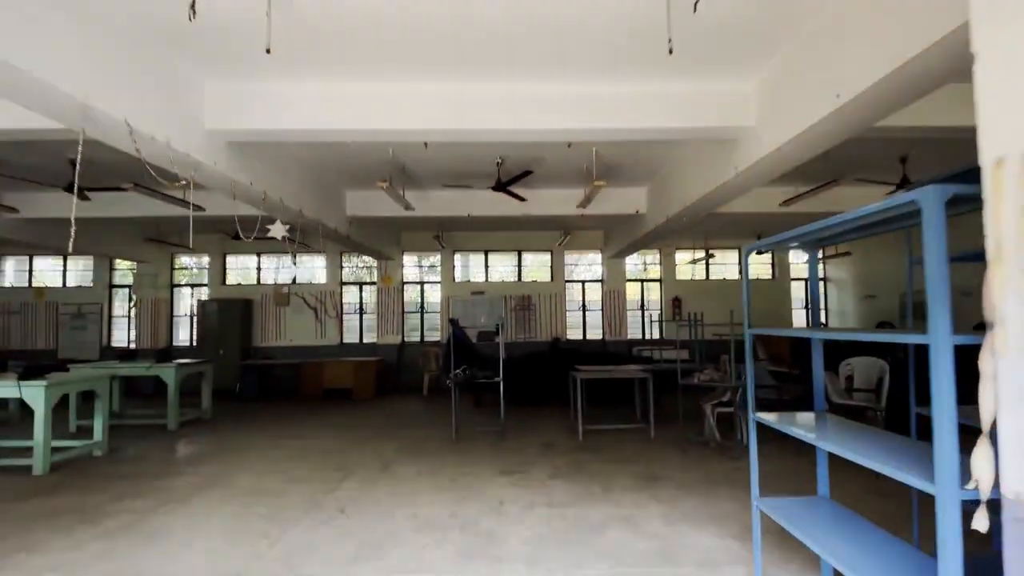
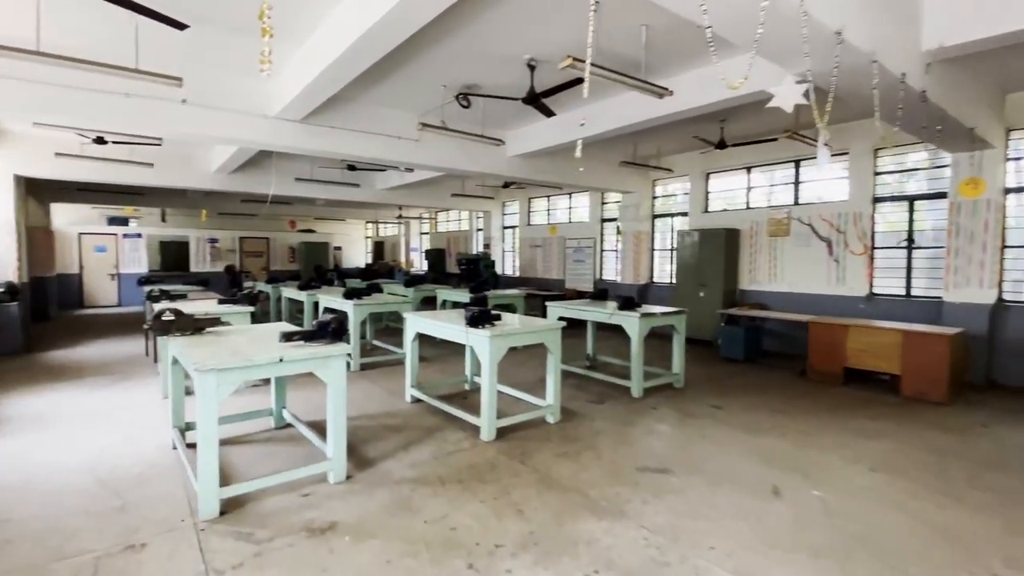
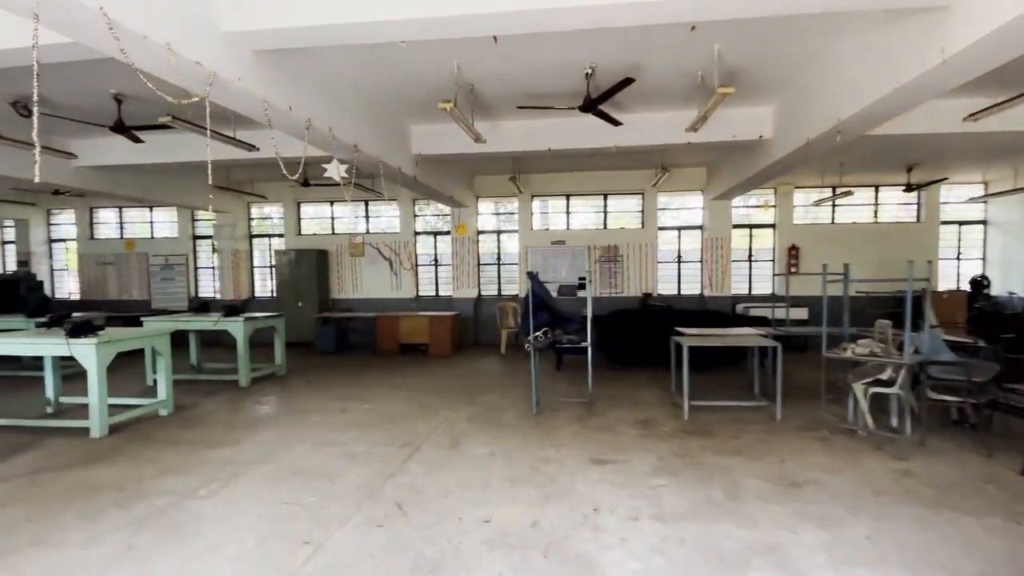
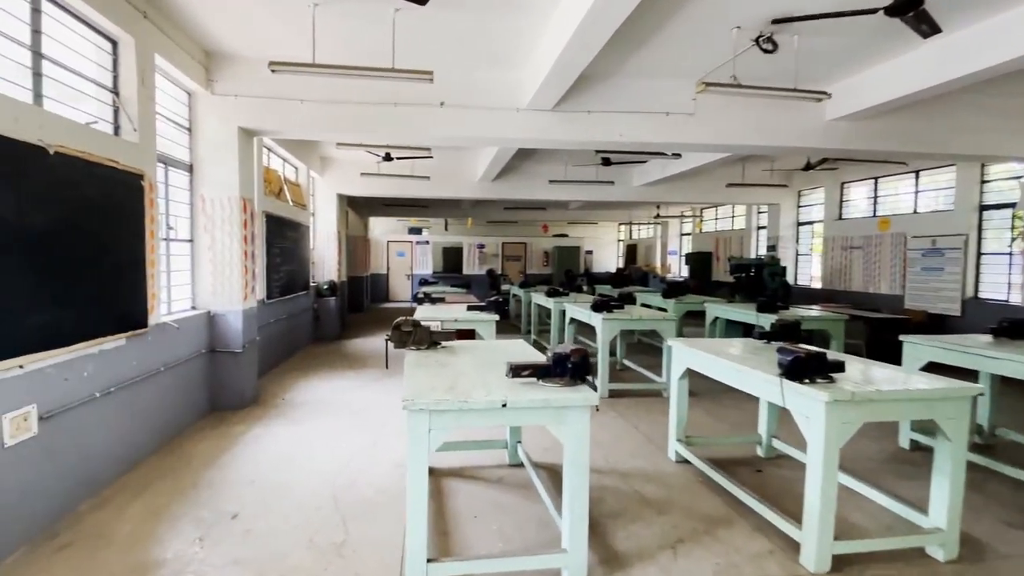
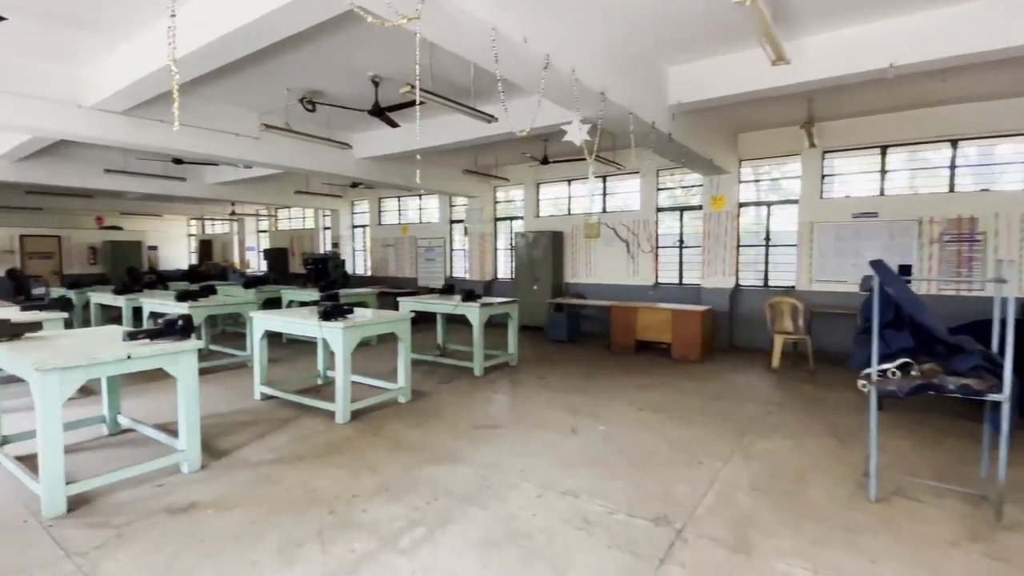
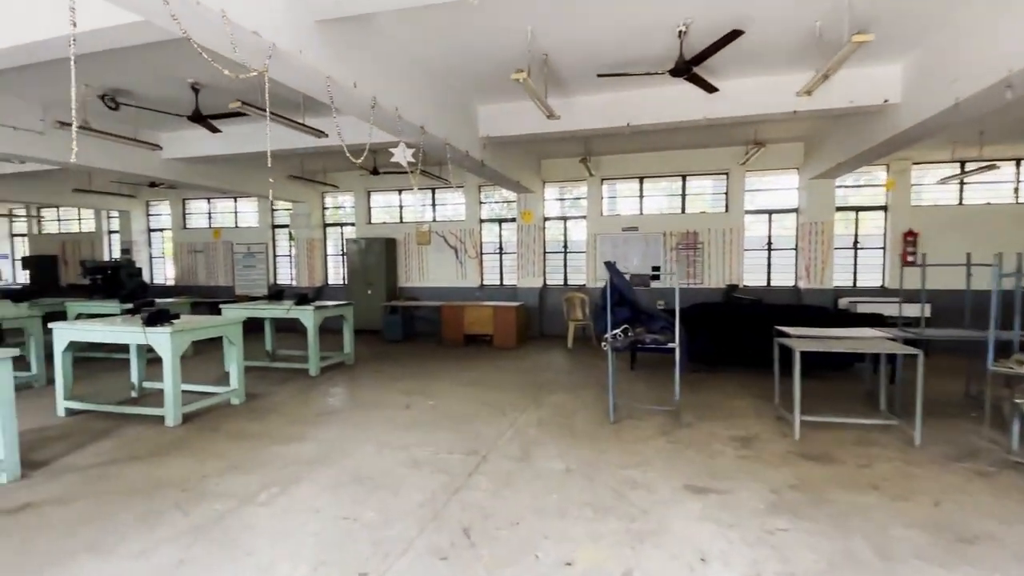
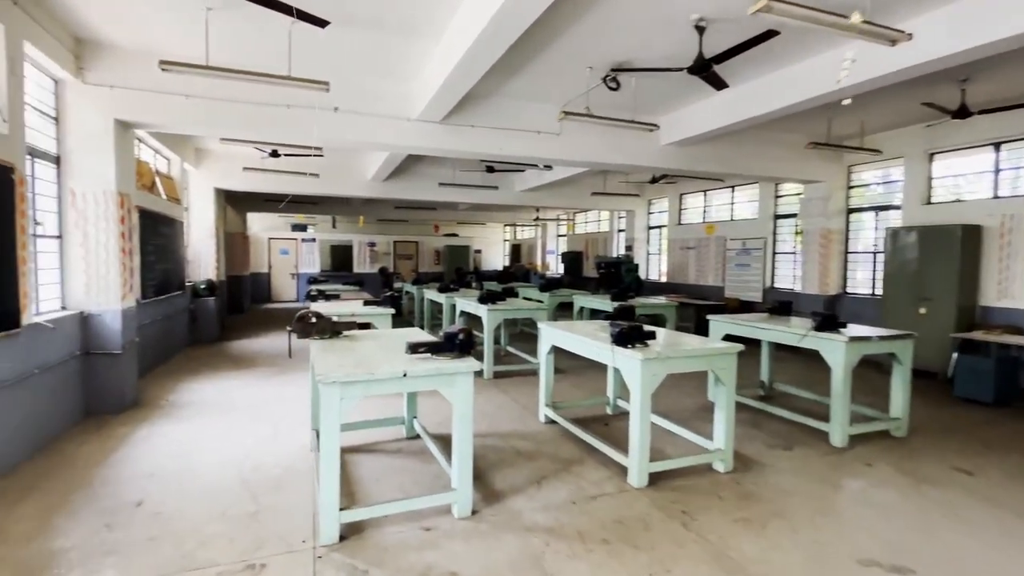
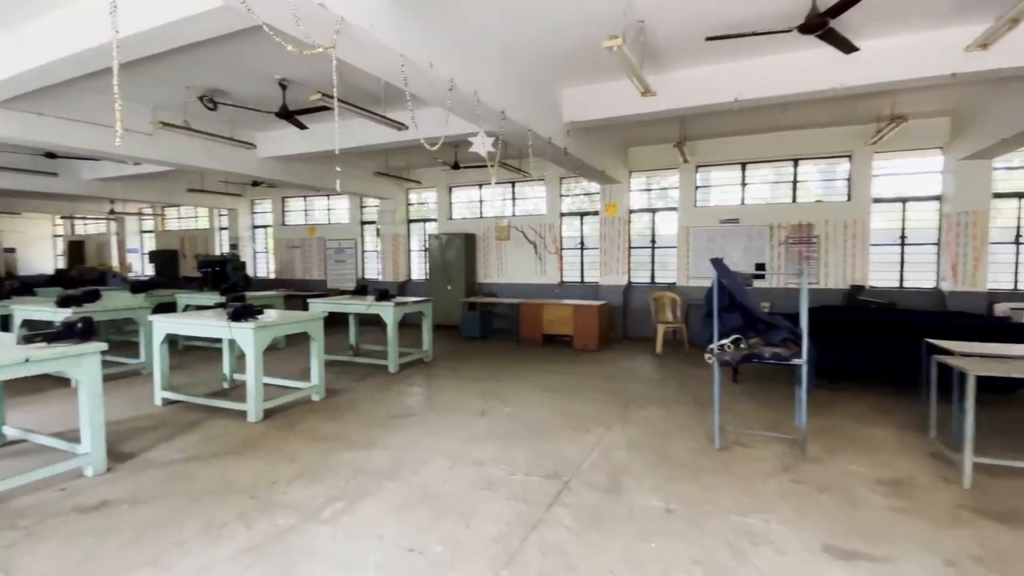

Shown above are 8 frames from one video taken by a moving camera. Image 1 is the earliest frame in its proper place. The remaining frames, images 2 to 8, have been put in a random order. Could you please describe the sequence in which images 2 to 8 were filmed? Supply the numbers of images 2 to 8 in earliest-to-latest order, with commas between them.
3, 6, 8, 5, 2, 7, 4
